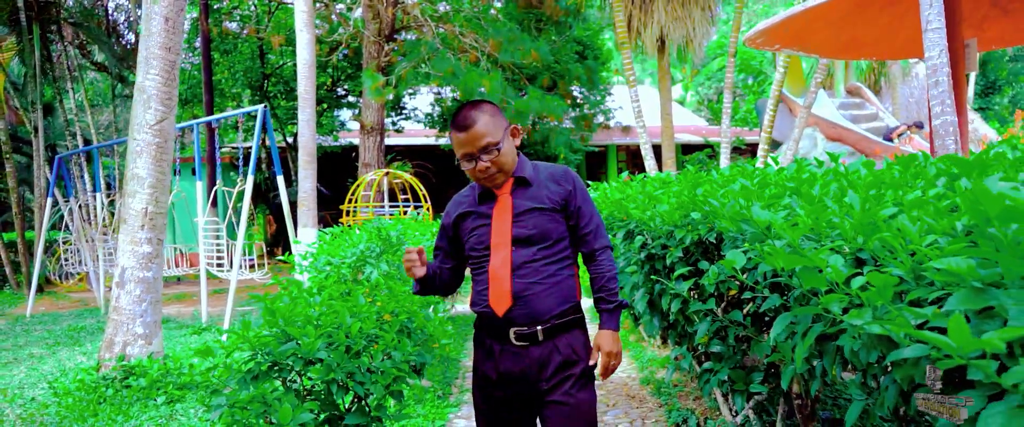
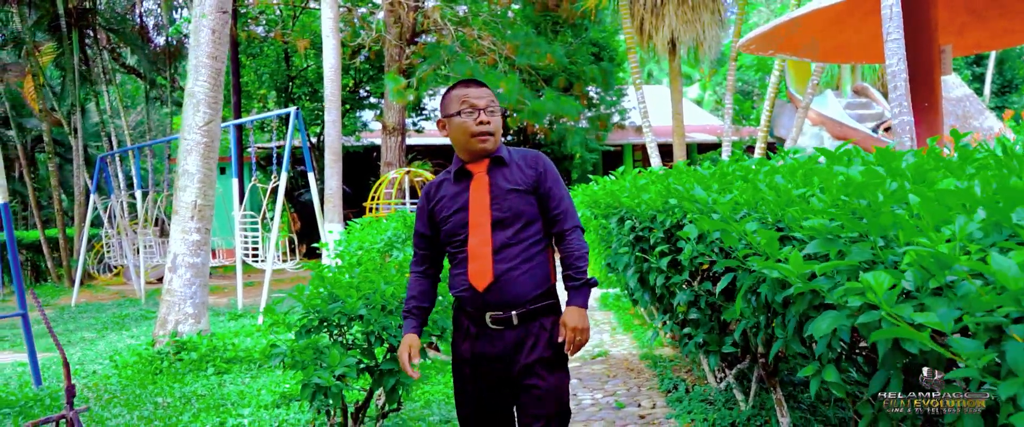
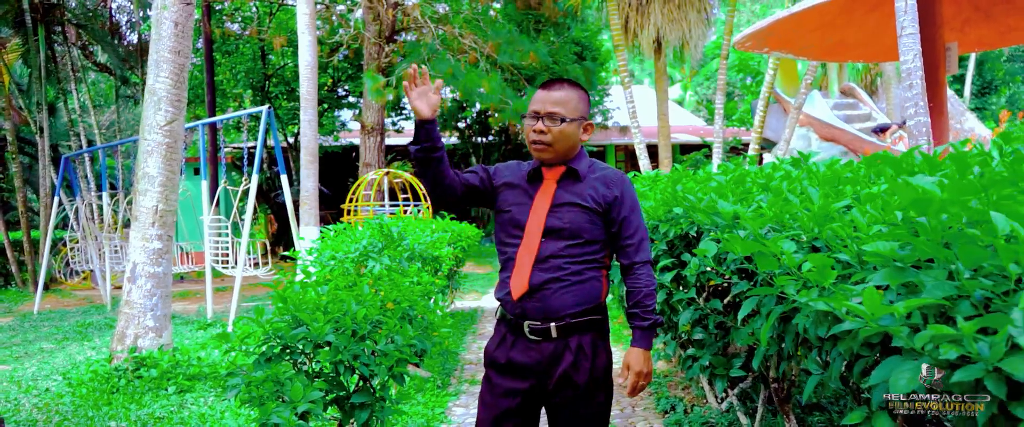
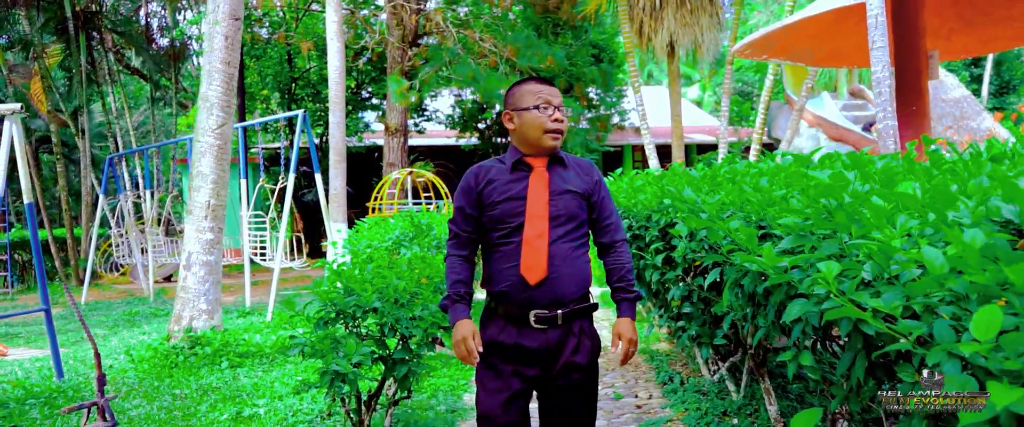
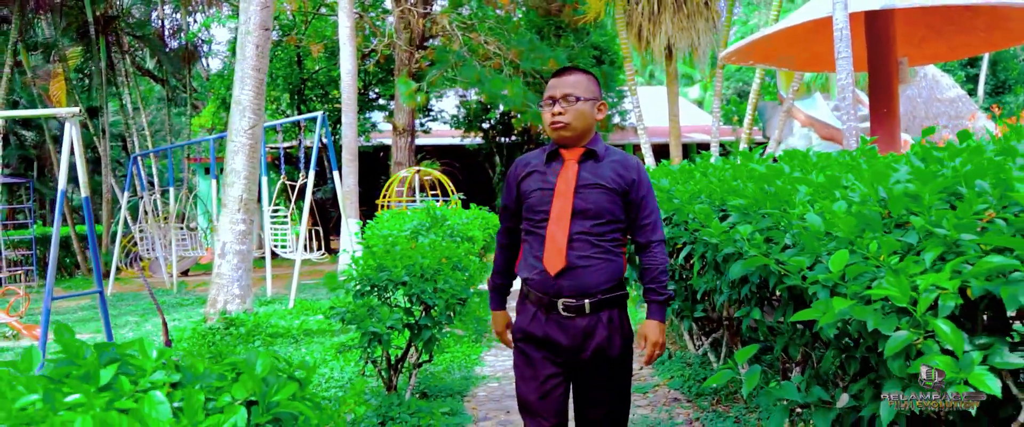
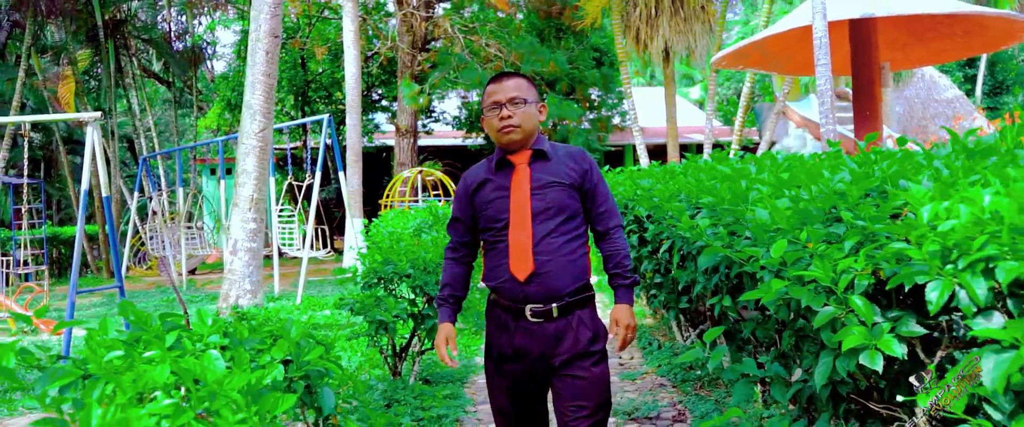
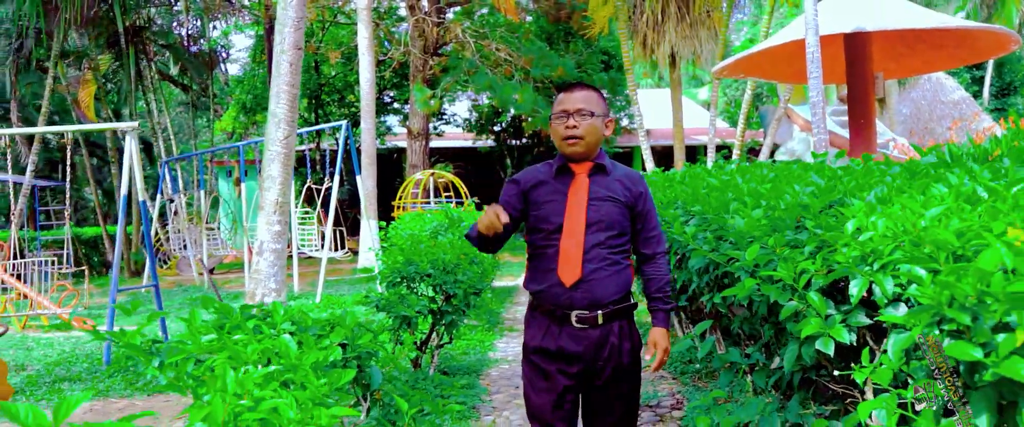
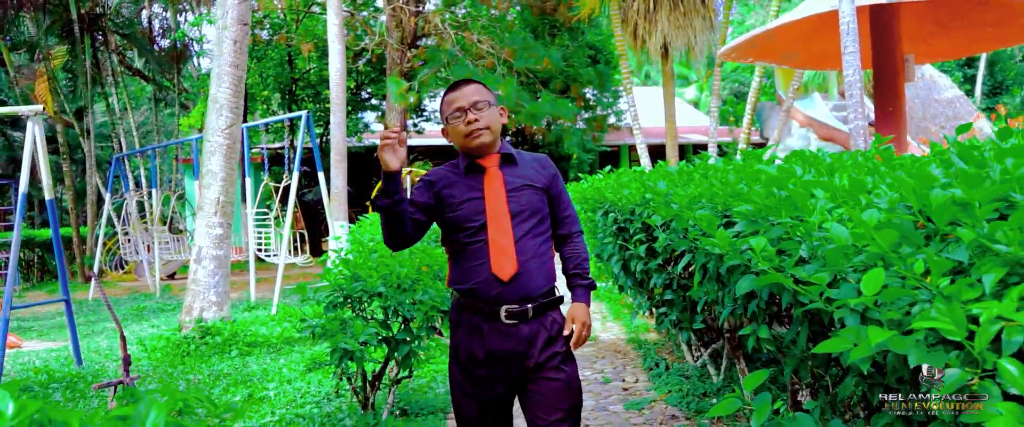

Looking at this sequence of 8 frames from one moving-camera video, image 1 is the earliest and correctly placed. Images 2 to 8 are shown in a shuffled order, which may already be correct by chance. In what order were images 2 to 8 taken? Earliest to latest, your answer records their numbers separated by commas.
3, 2, 4, 8, 5, 6, 7
